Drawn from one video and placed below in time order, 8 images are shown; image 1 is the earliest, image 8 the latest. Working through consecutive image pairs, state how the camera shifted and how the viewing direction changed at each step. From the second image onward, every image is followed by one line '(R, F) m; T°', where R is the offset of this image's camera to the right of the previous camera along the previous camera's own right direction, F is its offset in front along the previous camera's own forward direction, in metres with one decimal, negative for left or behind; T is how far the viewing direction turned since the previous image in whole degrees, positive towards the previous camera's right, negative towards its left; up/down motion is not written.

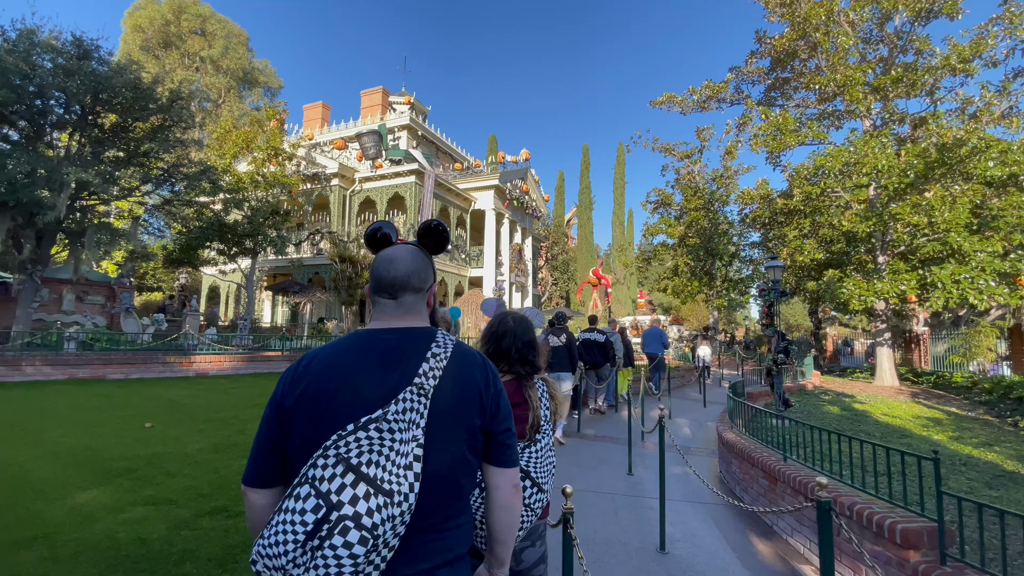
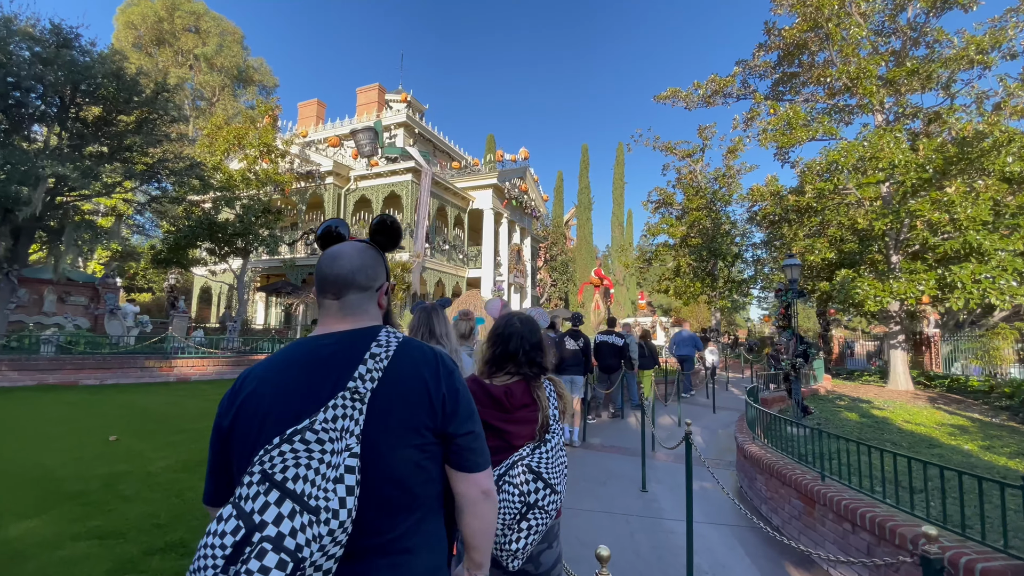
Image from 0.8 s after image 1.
(-0.1, +0.5) m; 0°
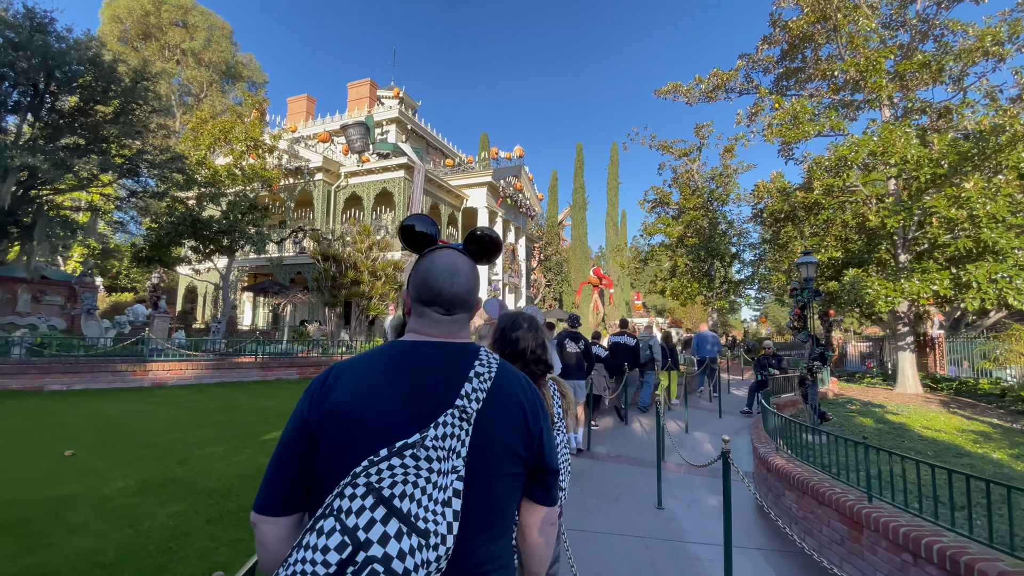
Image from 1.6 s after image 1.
(-0.1, +0.5) m; +1°
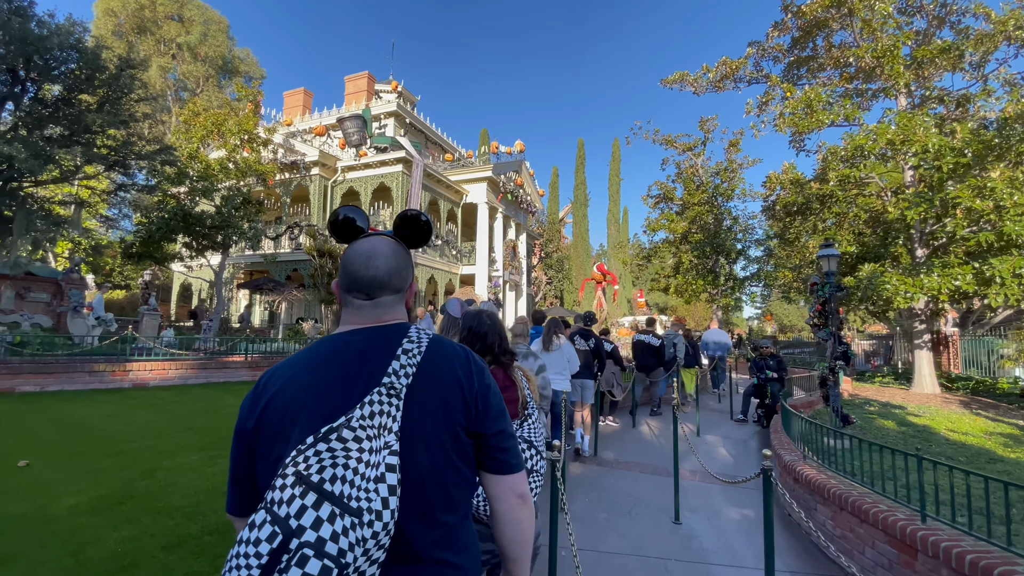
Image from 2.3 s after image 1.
(0.0, +0.5) m; 0°
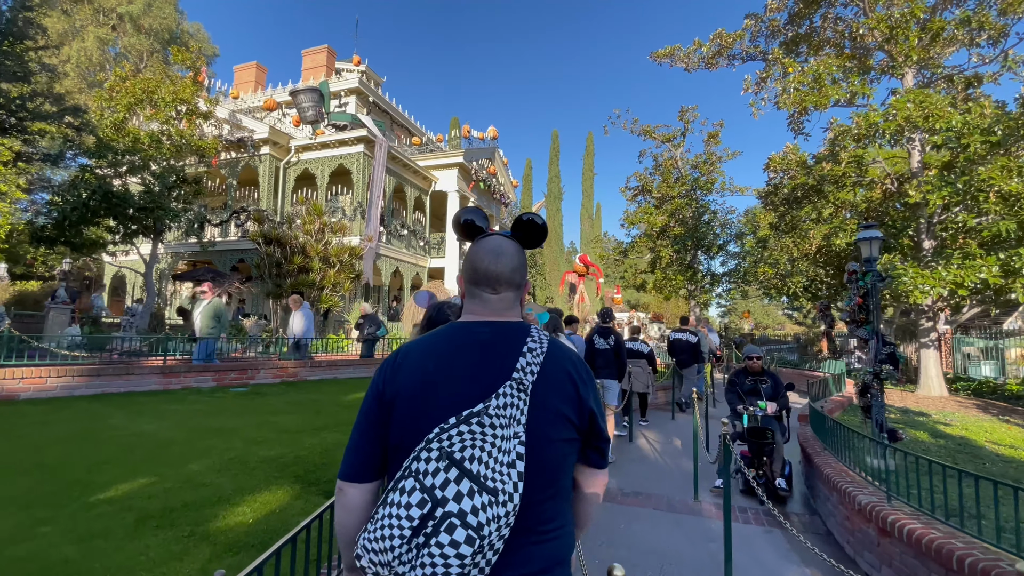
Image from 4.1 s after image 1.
(-0.1, +1.5) m; +4°
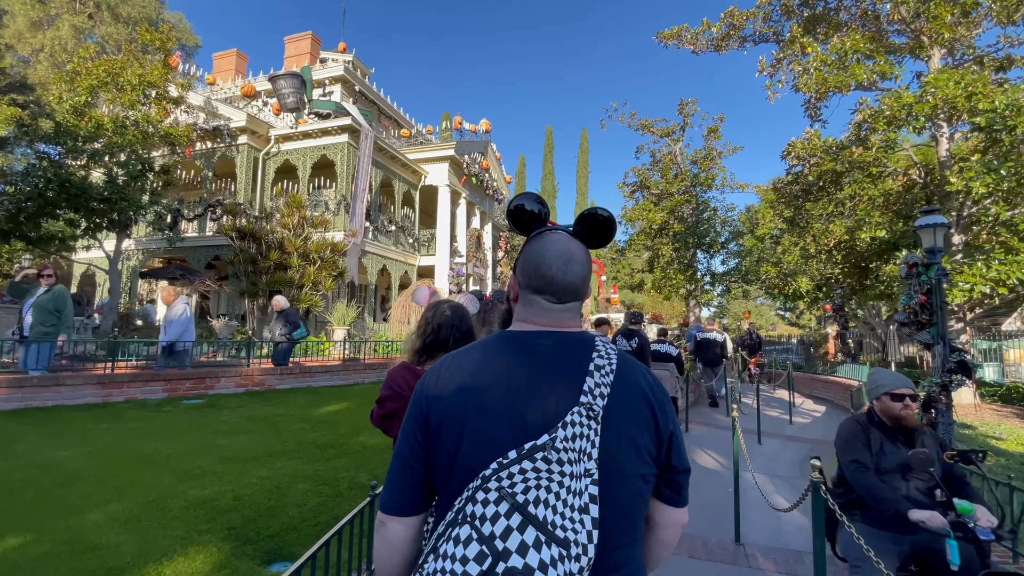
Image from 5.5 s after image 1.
(-0.1, +1.0) m; +1°
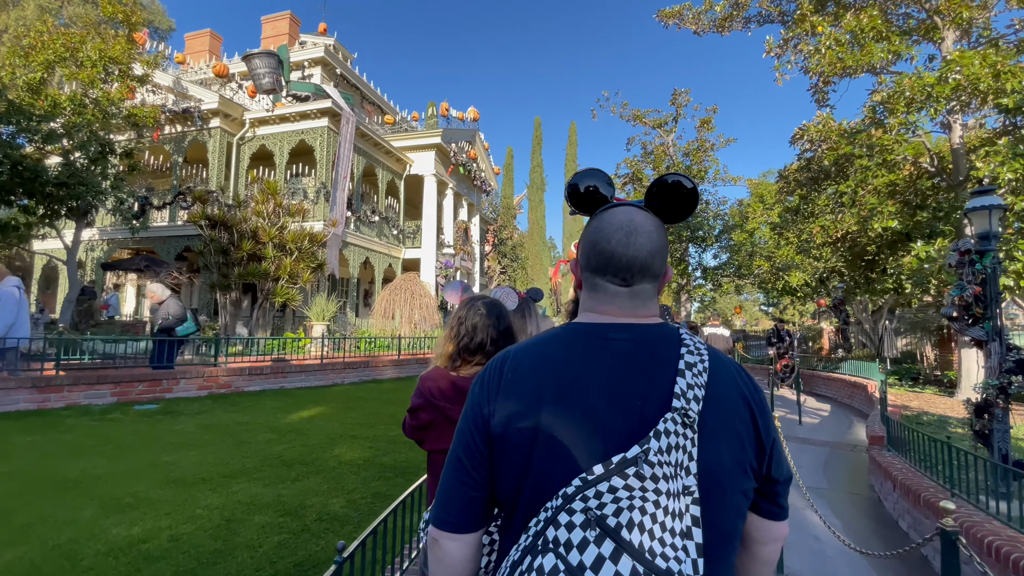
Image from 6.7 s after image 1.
(-0.1, +0.7) m; +2°
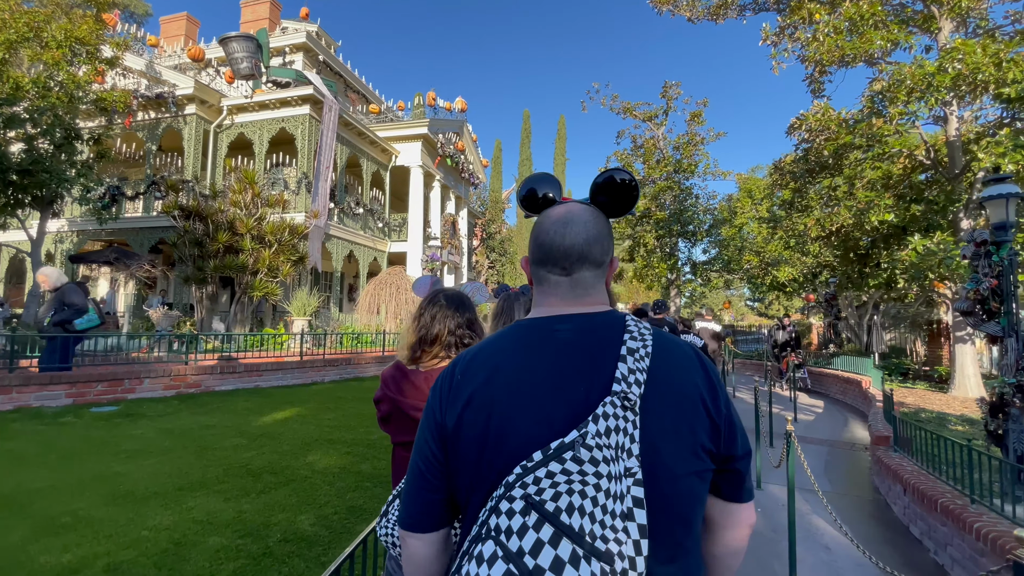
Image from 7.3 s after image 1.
(0.0, +0.4) m; +1°
